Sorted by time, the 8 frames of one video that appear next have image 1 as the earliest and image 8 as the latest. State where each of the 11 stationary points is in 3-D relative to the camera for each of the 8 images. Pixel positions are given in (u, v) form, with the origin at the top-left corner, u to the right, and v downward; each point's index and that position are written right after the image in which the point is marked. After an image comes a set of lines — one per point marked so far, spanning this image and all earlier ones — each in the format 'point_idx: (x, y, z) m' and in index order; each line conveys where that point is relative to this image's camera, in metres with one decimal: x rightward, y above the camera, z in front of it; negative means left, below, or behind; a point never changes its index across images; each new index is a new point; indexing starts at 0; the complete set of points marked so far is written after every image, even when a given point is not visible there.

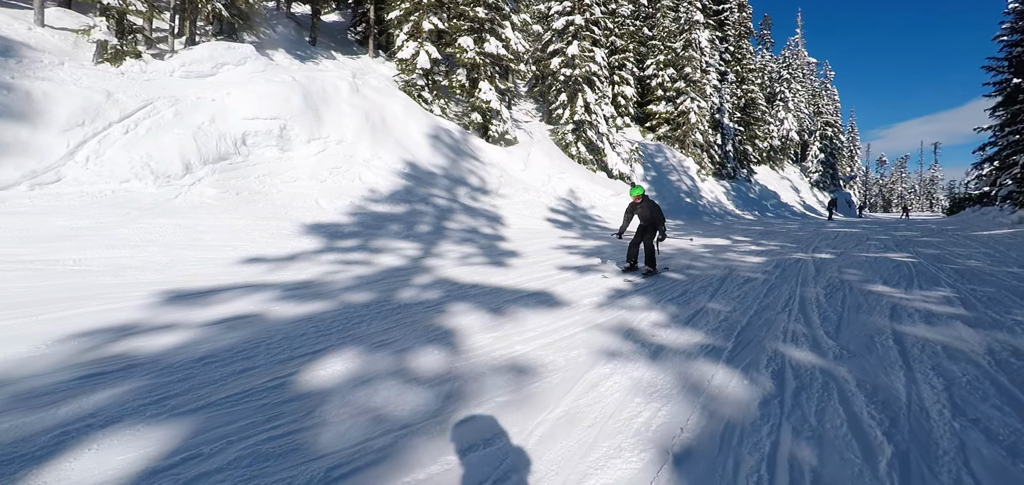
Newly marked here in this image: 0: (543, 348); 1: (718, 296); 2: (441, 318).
0: (+0.3, -0.9, +4.0) m
1: (+2.5, -0.7, +5.7) m
2: (-0.8, -0.8, +5.1) m
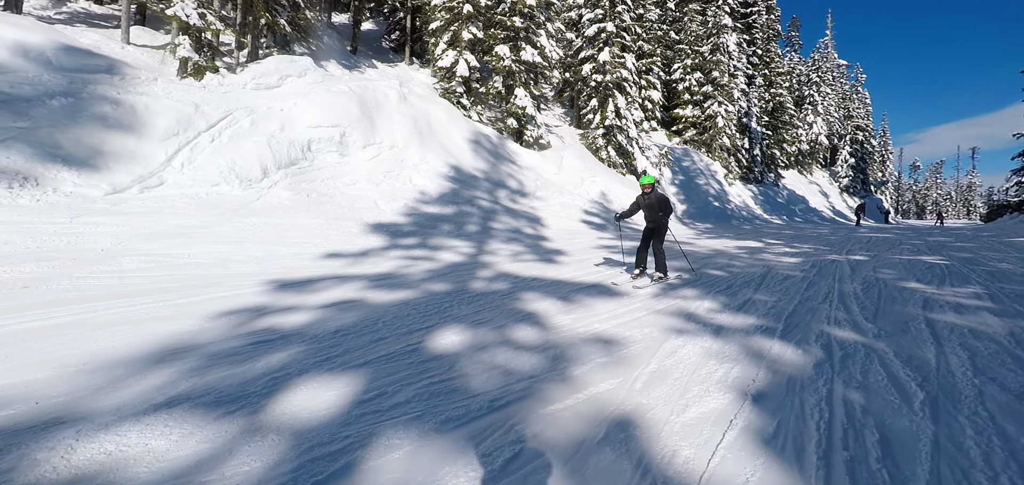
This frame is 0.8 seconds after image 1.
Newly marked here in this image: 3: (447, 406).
0: (+1.1, -0.9, +4.8) m
1: (+3.4, -0.6, +6.3) m
2: (+0.1, -0.8, +5.9) m
3: (-0.4, -1.1, +3.1) m
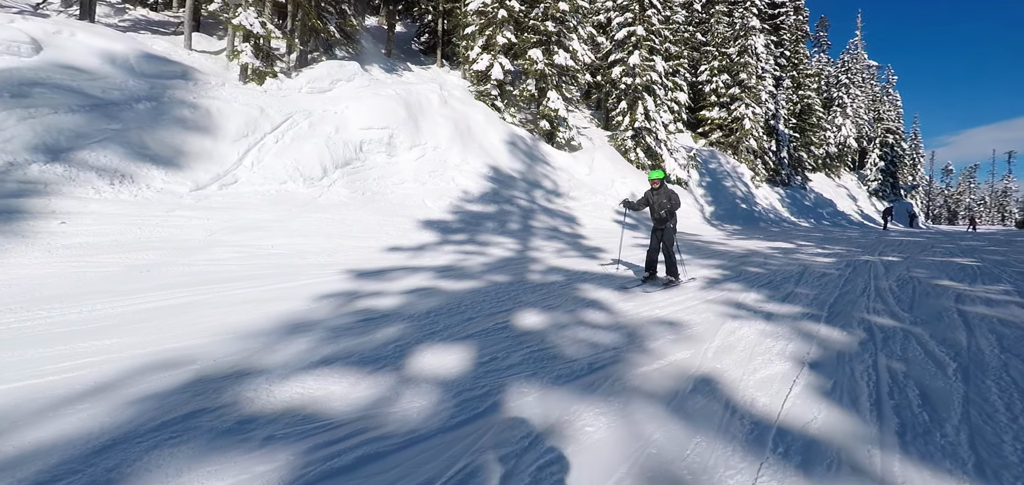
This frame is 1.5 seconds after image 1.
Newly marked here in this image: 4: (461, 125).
0: (+2.0, -0.8, +5.4) m
1: (+4.3, -0.6, +6.8) m
2: (+1.0, -0.7, +6.5) m
3: (+0.4, -1.0, +3.7) m
4: (-1.8, +4.3, +16.8) m
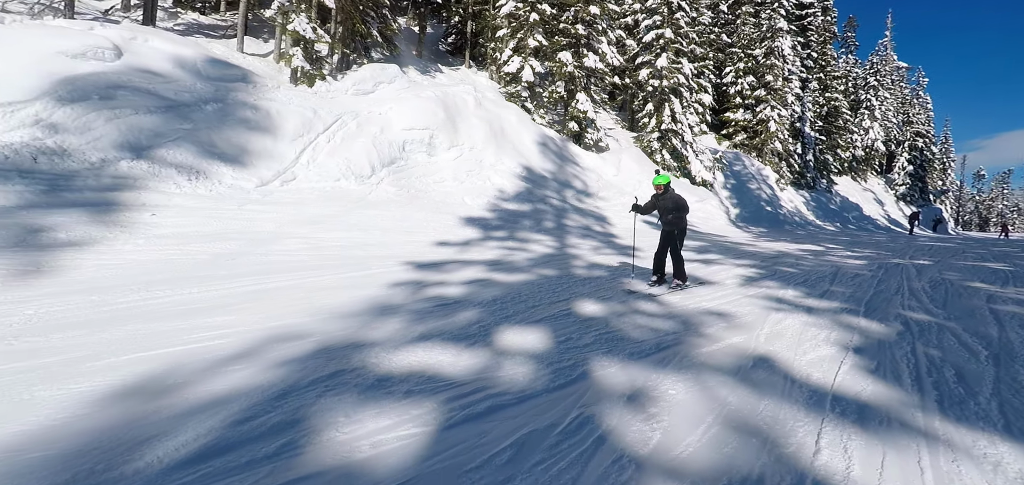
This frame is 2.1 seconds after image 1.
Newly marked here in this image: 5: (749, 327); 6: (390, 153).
0: (+2.7, -0.8, +5.9) m
1: (+5.1, -0.6, +7.2) m
2: (+1.8, -0.7, +7.1) m
3: (+1.1, -1.0, +4.3) m
4: (-0.6, +4.4, +17.4) m
5: (+2.5, -0.9, +4.8) m
6: (-3.7, +2.7, +13.7) m
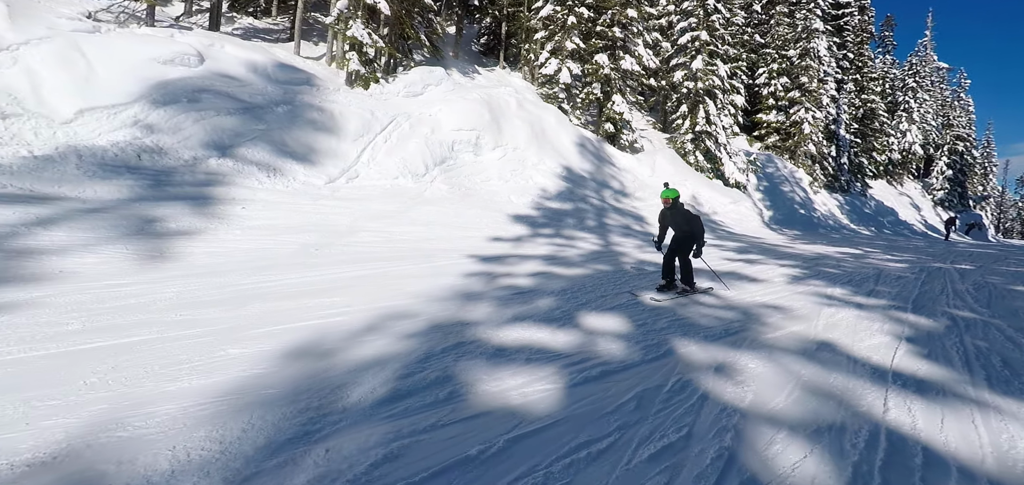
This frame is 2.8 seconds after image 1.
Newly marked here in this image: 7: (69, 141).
0: (+3.7, -0.8, +6.4) m
1: (+6.2, -0.7, +7.7) m
2: (+2.8, -0.7, +7.6) m
3: (+2.0, -0.9, +4.9) m
4: (+1.0, +4.5, +18.0) m
5: (+3.4, -0.9, +5.4) m
6: (-2.3, +2.8, +14.5) m
7: (-9.2, +2.2, +9.4) m
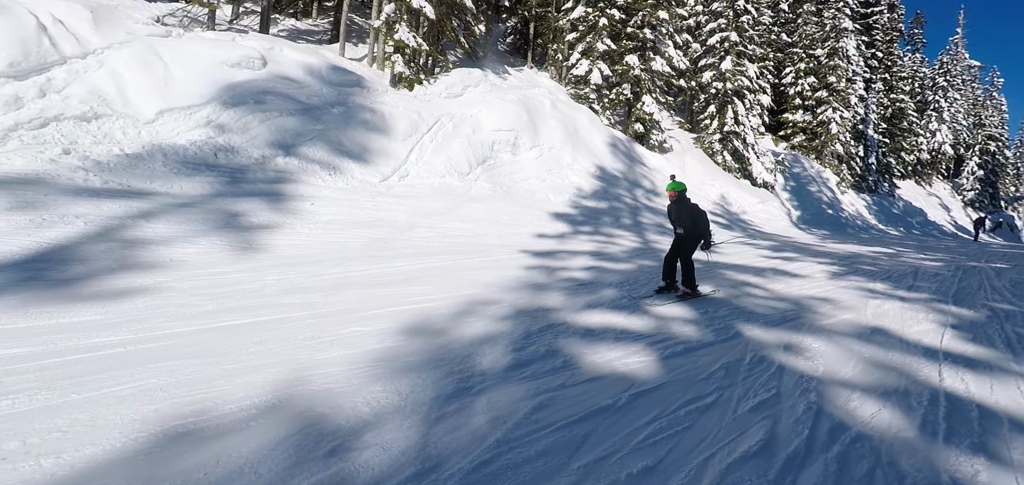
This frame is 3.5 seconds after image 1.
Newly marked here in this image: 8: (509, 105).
0: (+4.7, -0.8, +6.9) m
1: (+7.2, -0.7, +8.1) m
2: (+3.8, -0.6, +8.1) m
3: (+2.9, -0.9, +5.4) m
4: (+2.4, +4.7, +18.6) m
5: (+4.4, -0.8, +5.9) m
6: (-1.0, +3.0, +15.1) m
7: (-8.1, +2.3, +10.3) m
8: (-0.2, +5.1, +17.1) m
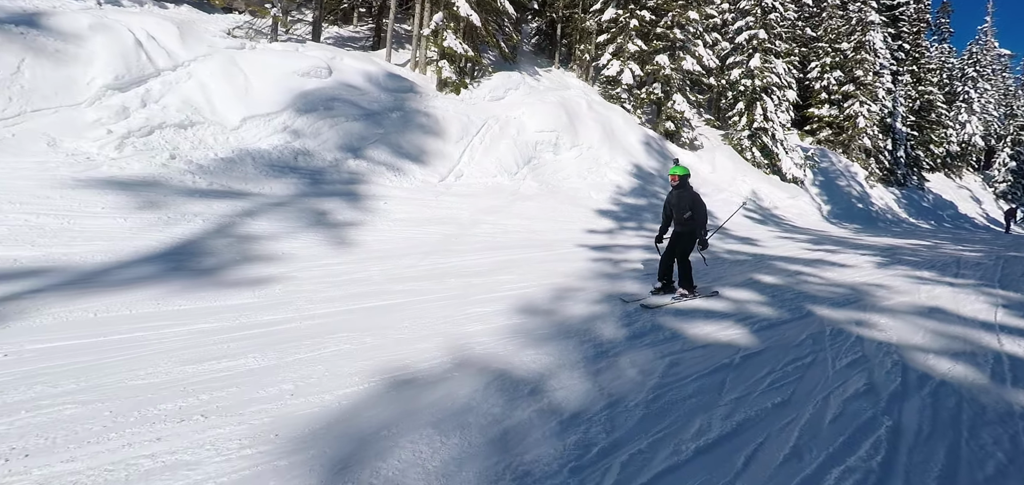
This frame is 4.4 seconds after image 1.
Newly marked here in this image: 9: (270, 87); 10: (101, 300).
0: (+5.9, -0.6, +7.5) m
1: (+8.5, -0.5, +8.6) m
2: (+5.1, -0.5, +8.8) m
3: (+4.1, -0.8, +6.1) m
4: (+3.9, +4.8, +19.2) m
5: (+5.6, -0.7, +6.5) m
6: (+0.5, +3.1, +15.9) m
7: (-6.7, +2.4, +11.3) m
8: (+1.3, +5.3, +17.9) m
9: (-6.8, +4.3, +12.8) m
10: (-5.2, -0.7, +5.8) m
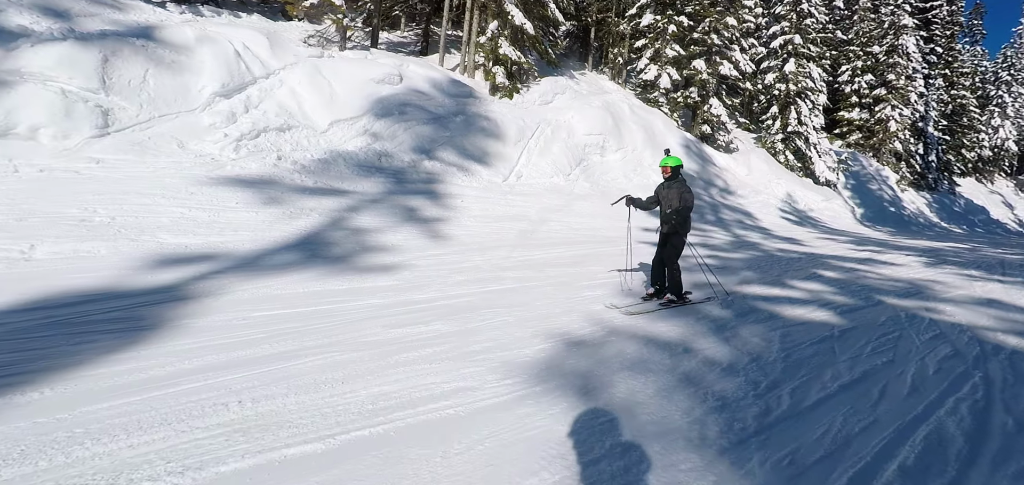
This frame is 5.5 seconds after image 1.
0: (+7.5, -0.6, +8.3) m
1: (+10.1, -0.5, +9.4) m
2: (+6.8, -0.5, +9.6) m
3: (+5.7, -0.8, +7.0) m
4: (+5.9, +4.9, +20.1) m
5: (+7.2, -0.7, +7.3) m
6: (+2.4, +3.2, +16.9) m
7: (-4.9, +2.6, +12.4) m
8: (+3.3, +5.4, +18.8) m
9: (-4.9, +4.5, +13.9) m
10: (-3.6, -0.6, +6.9) m
